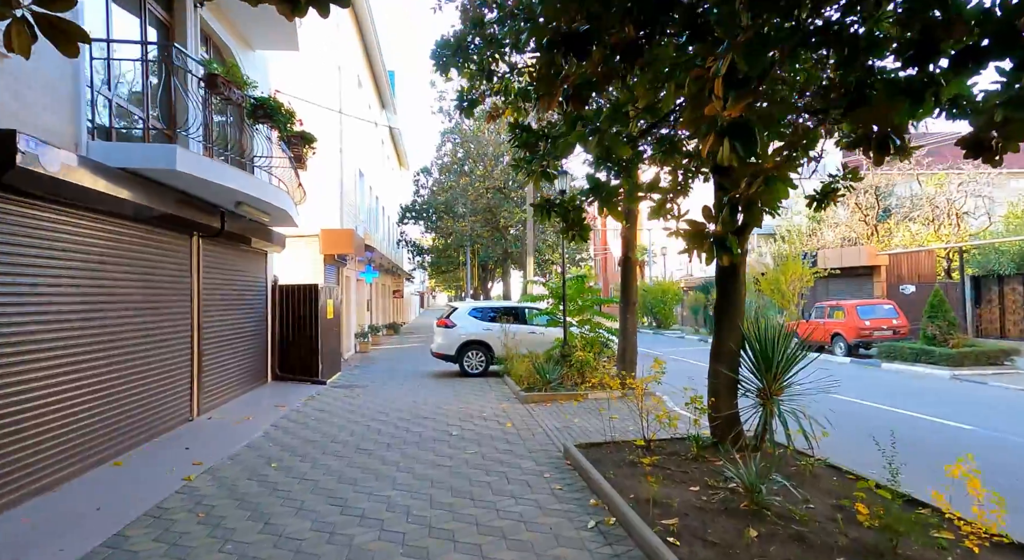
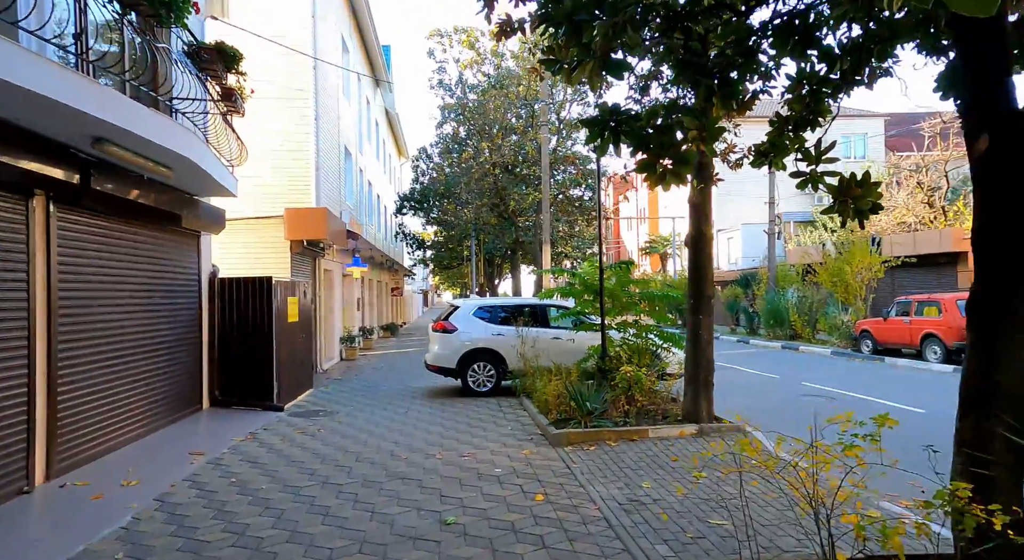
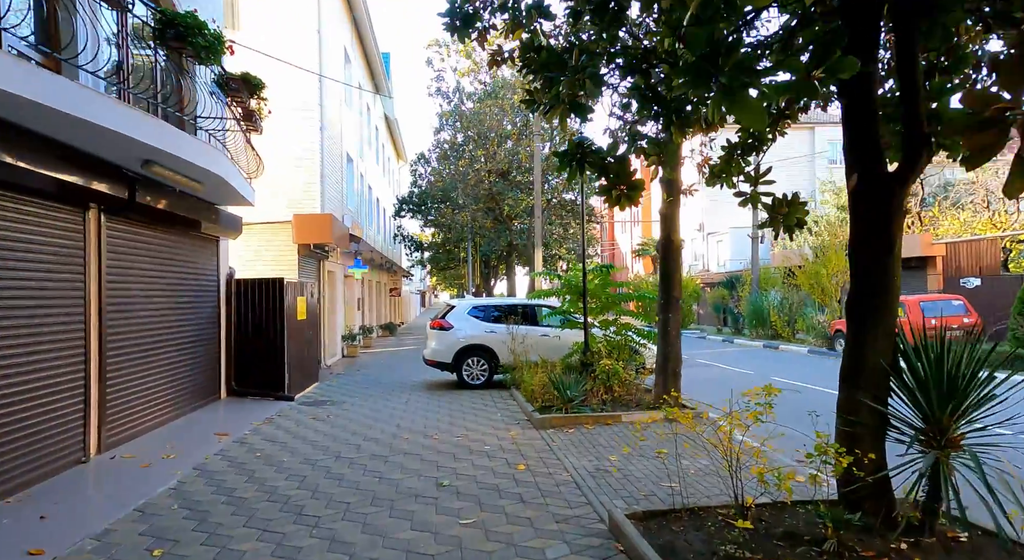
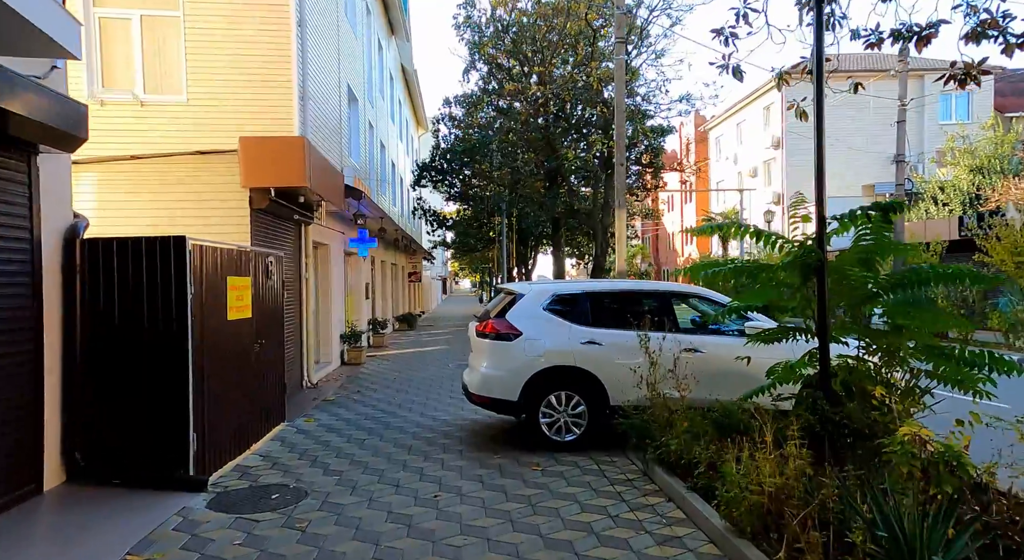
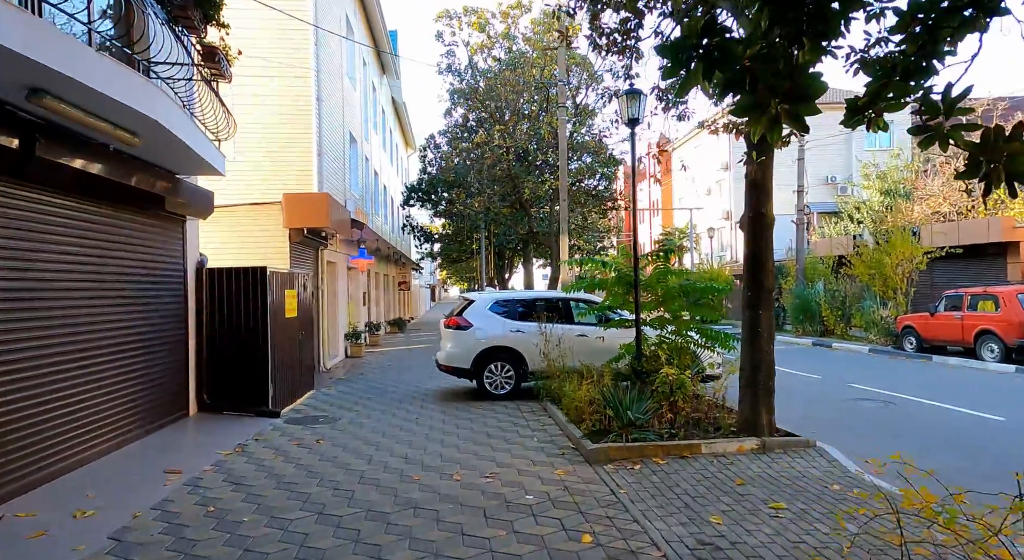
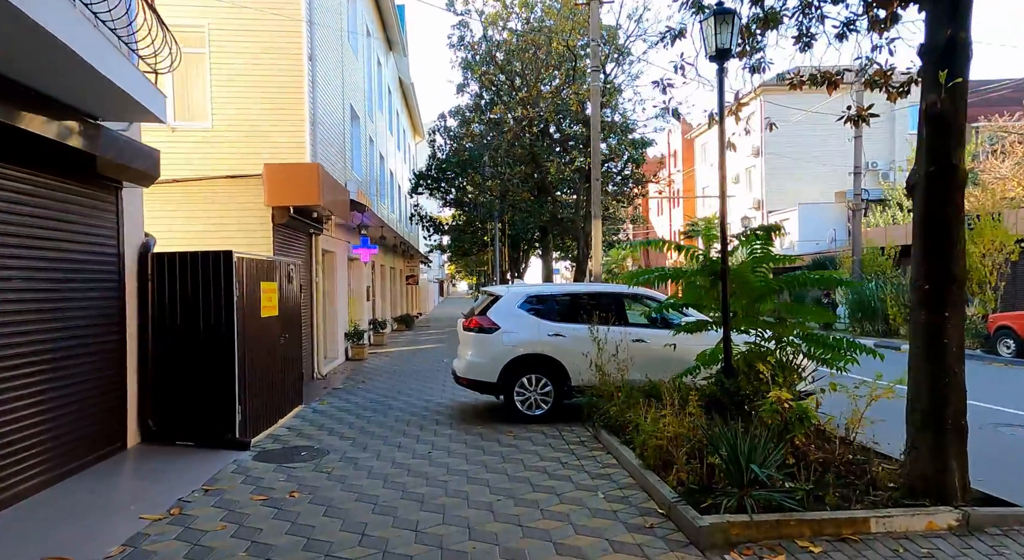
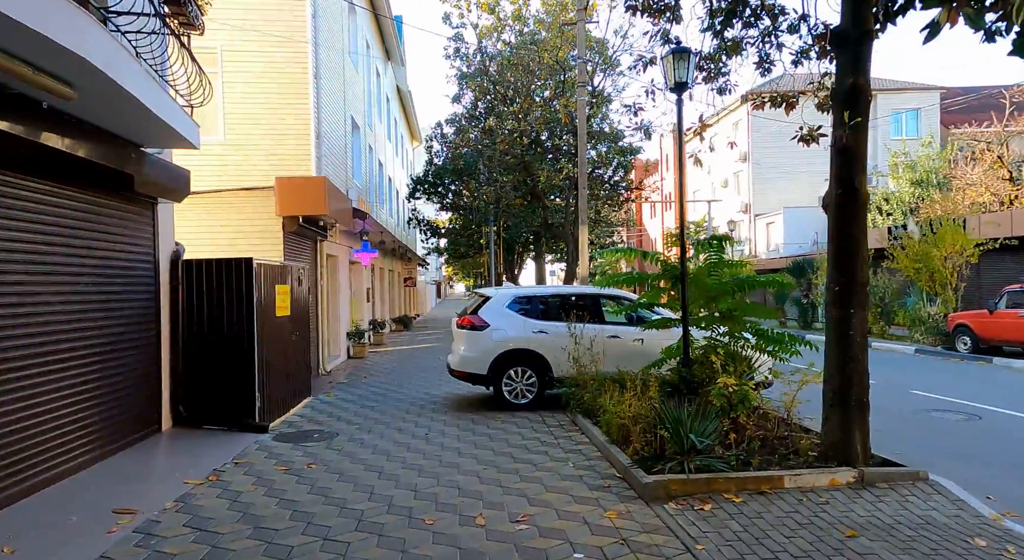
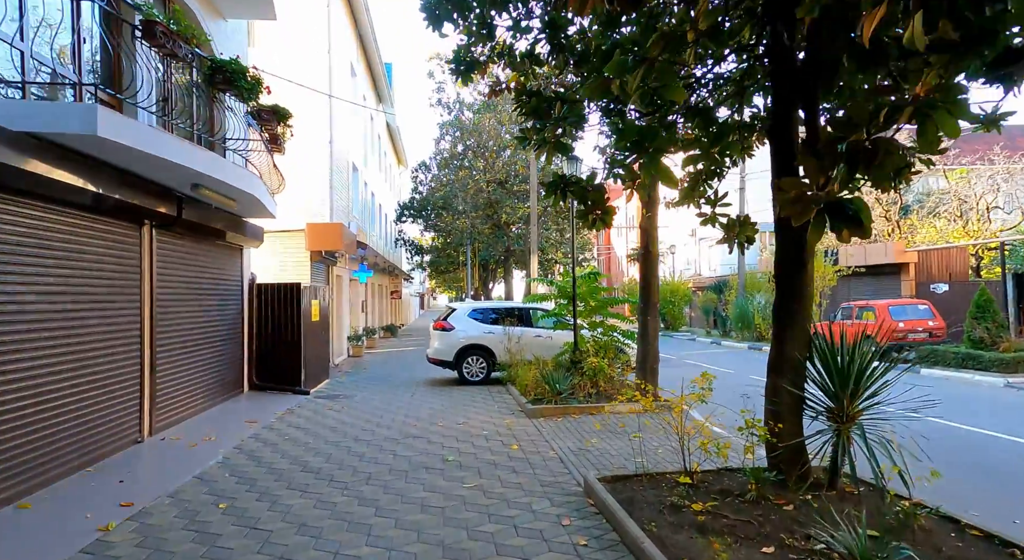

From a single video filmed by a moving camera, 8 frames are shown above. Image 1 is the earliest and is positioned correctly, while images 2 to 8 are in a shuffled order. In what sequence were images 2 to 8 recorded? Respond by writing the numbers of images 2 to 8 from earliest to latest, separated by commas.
8, 3, 2, 5, 7, 6, 4
